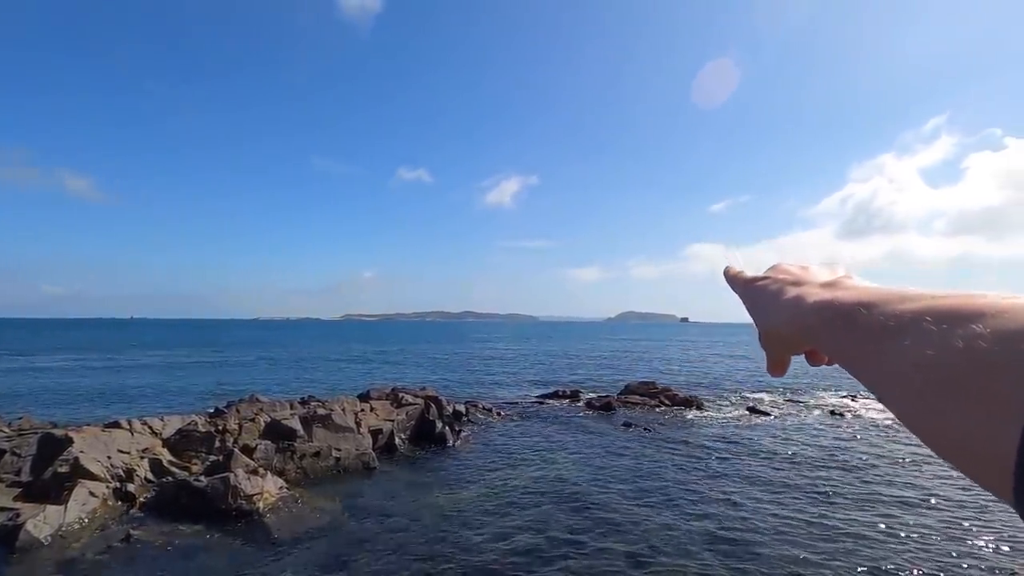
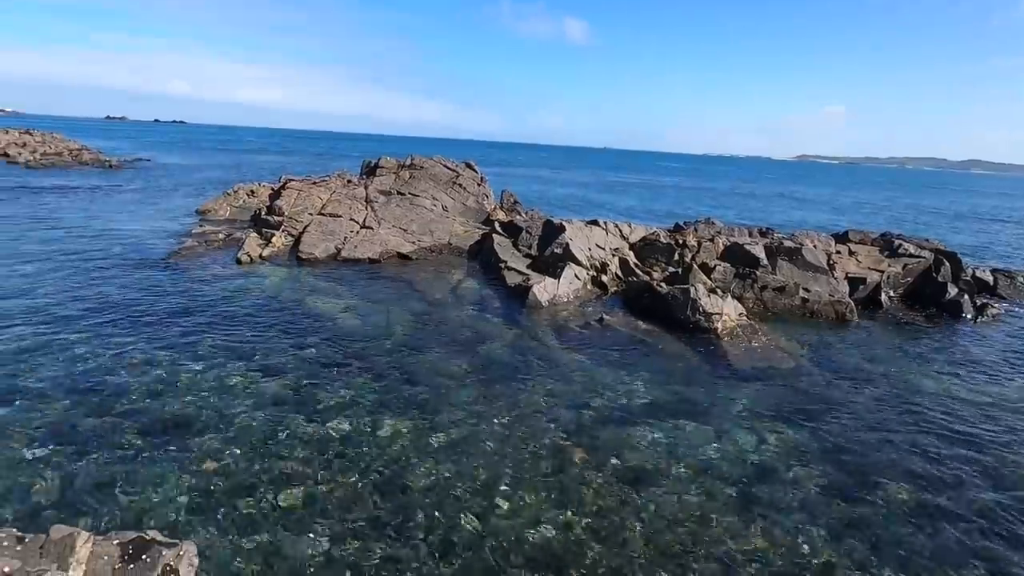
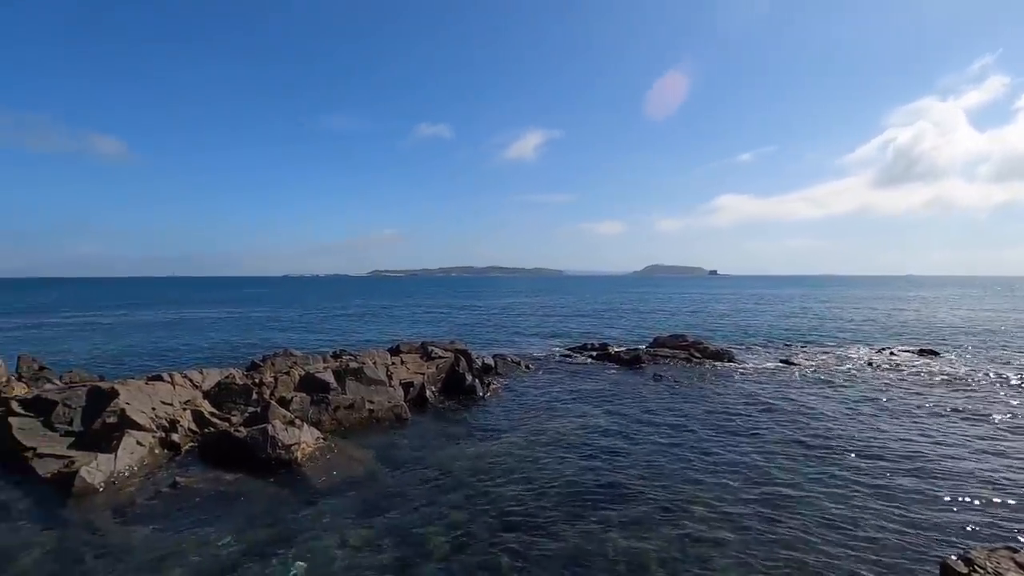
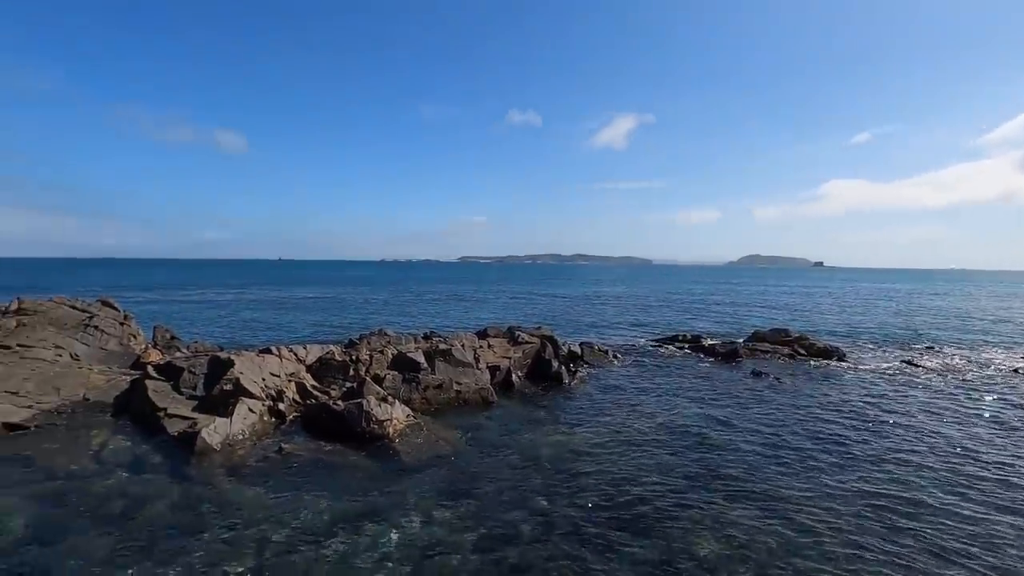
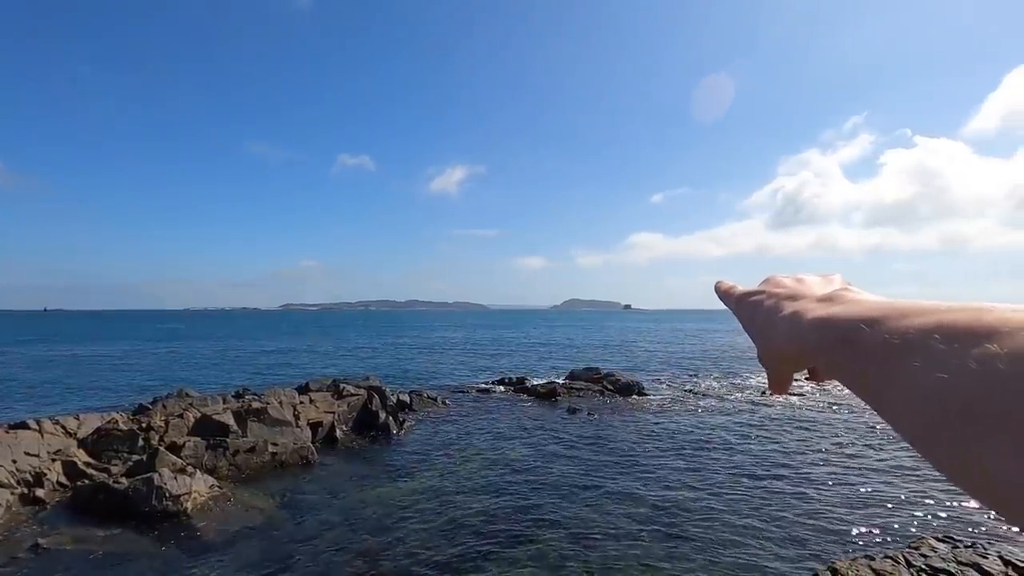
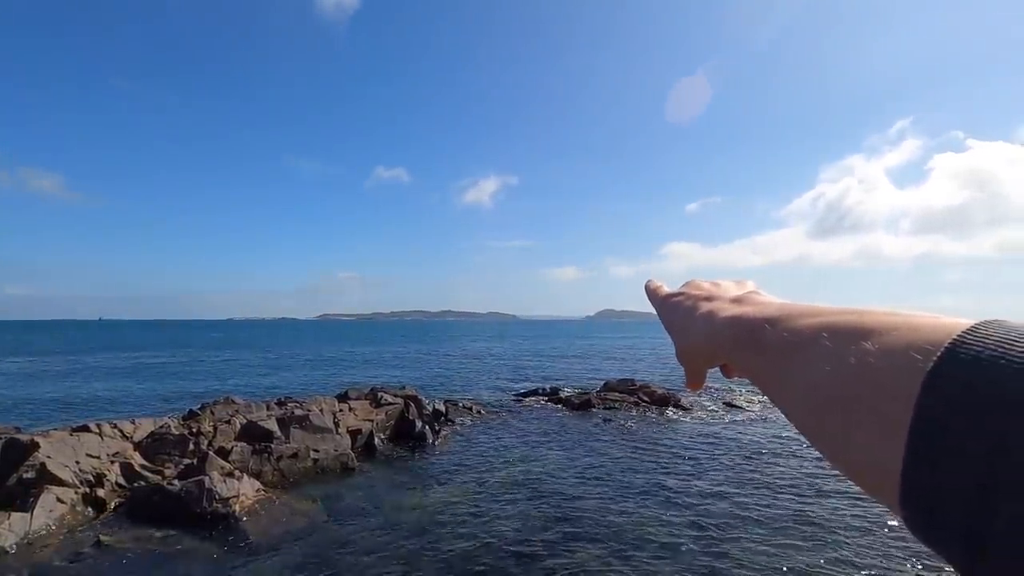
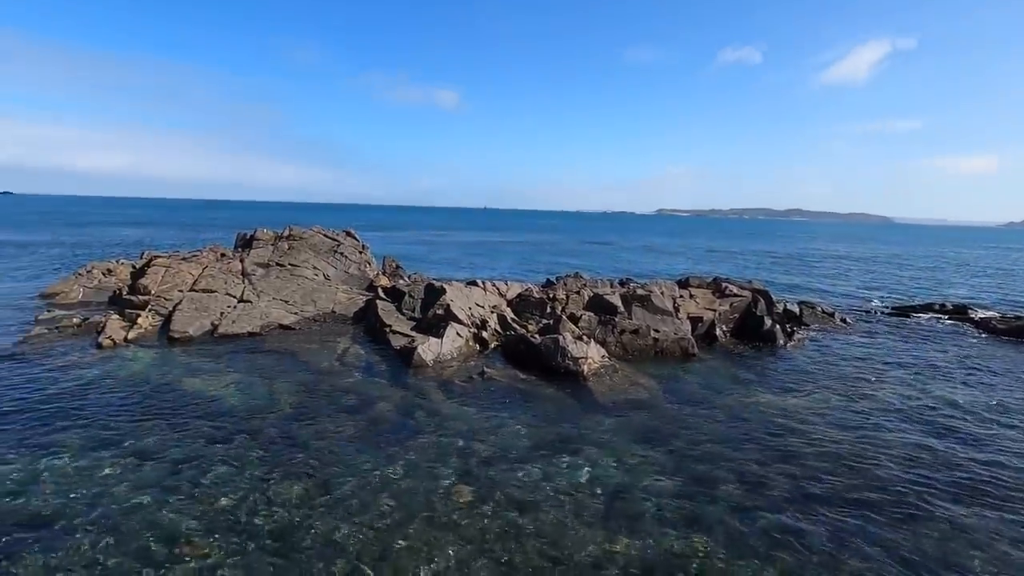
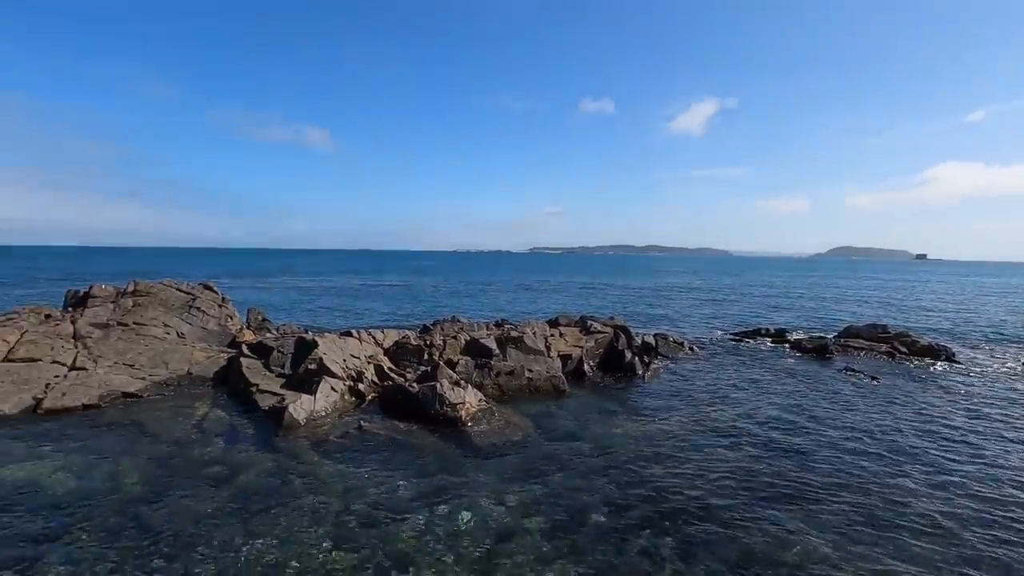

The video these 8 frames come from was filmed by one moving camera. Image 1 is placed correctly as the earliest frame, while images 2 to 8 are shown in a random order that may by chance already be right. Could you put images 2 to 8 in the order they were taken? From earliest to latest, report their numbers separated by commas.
6, 5, 3, 4, 8, 7, 2
